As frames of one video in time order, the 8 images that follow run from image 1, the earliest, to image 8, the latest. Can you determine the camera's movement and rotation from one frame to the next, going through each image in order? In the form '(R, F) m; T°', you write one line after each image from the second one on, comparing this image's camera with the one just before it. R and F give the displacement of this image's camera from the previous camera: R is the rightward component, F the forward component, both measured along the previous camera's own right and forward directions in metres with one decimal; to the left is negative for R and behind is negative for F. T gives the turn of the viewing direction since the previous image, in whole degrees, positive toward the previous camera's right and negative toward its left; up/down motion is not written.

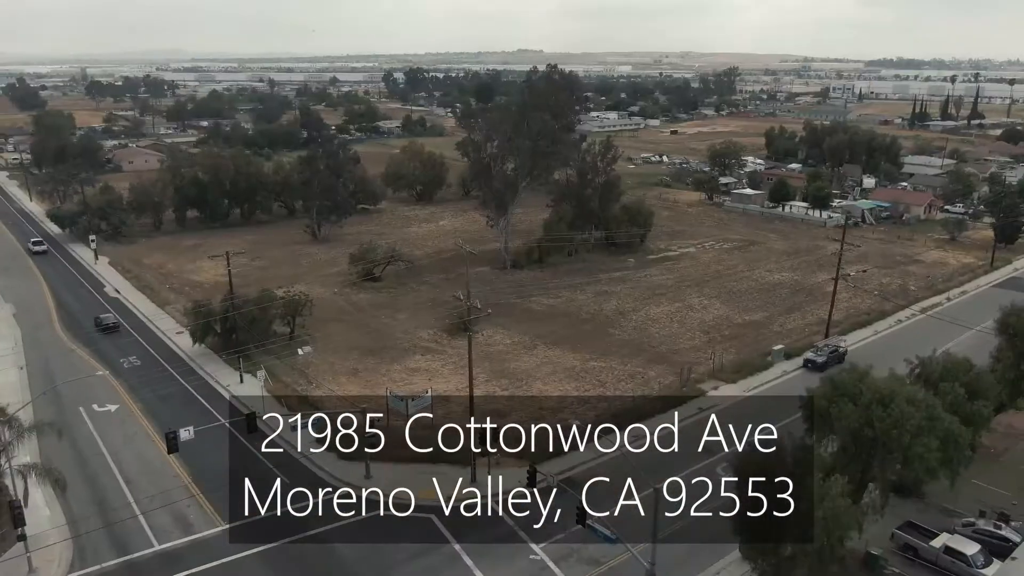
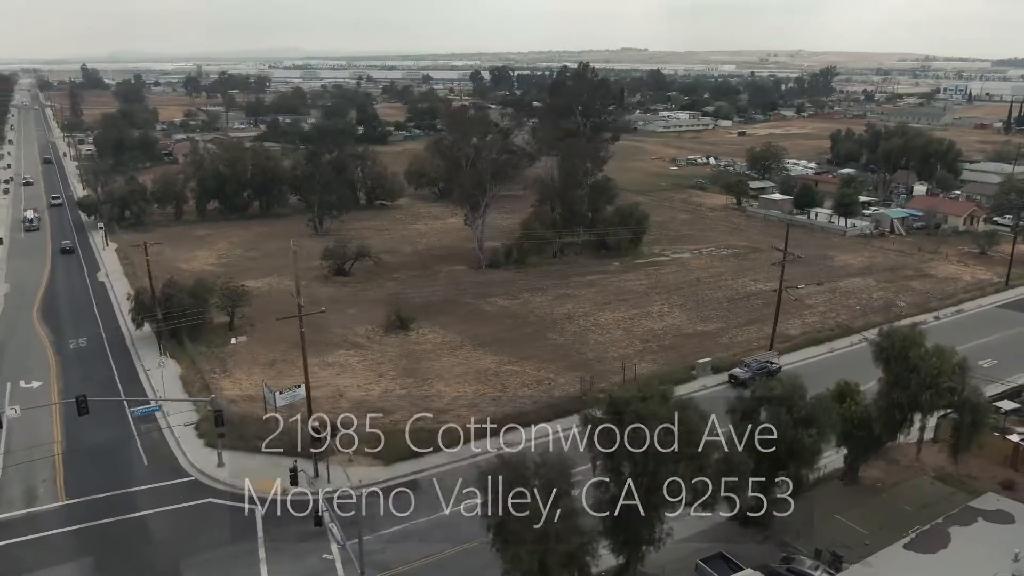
(+7.1, +0.8) m; -7°
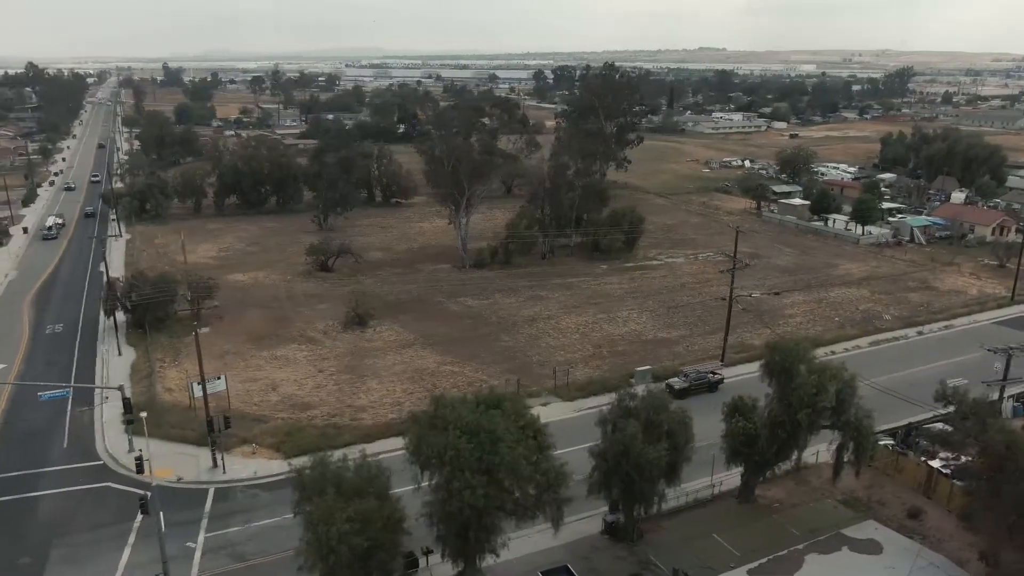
(+5.1, +0.4) m; -5°
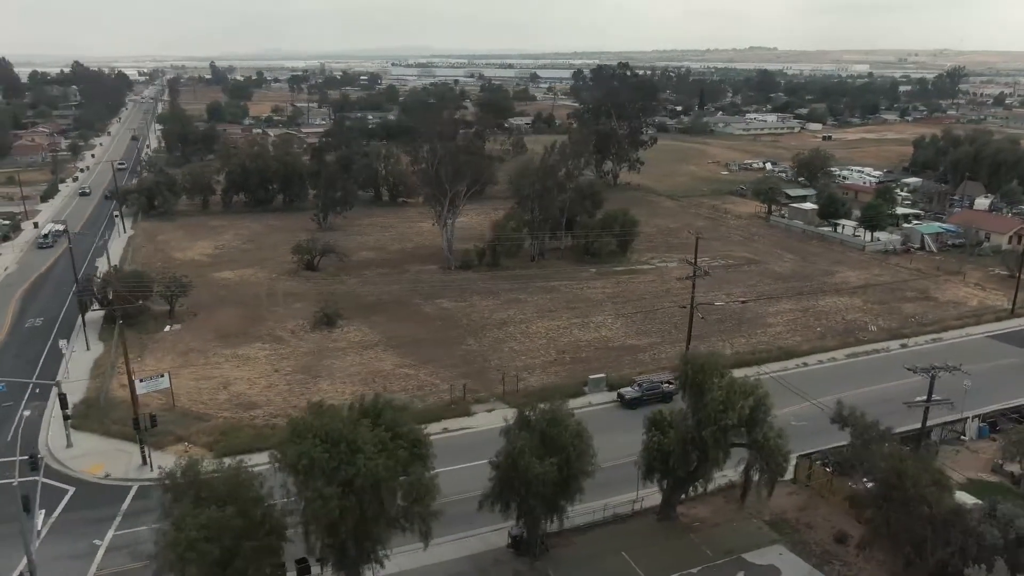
(+3.4, +0.5) m; -3°
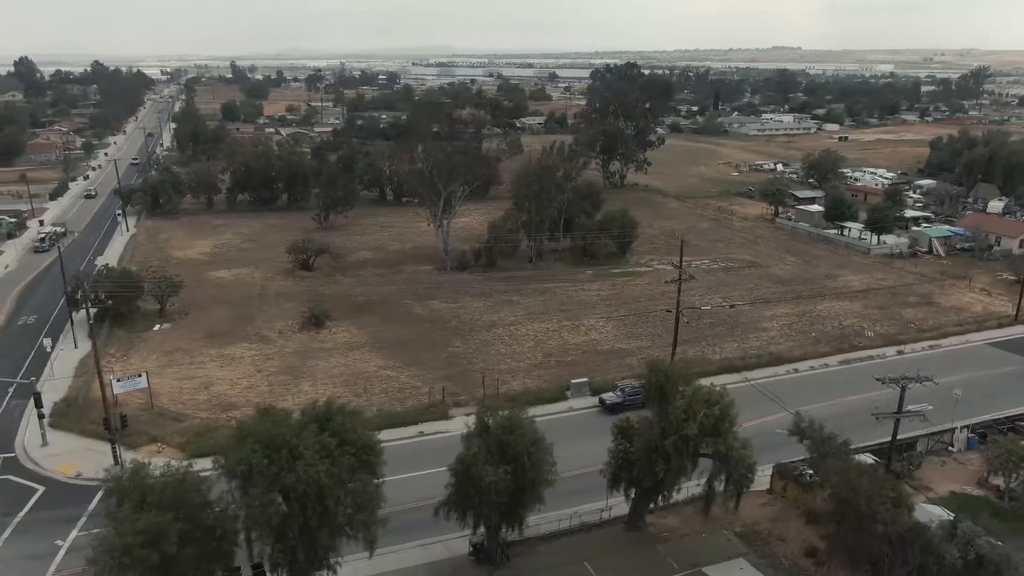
(+1.4, +0.4) m; -1°
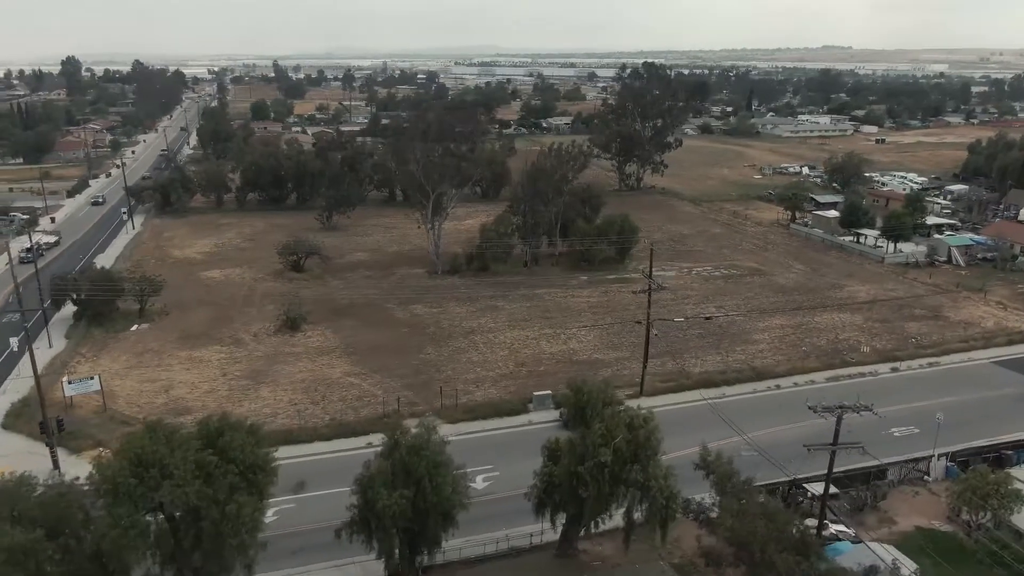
(+2.8, +1.0) m; -3°
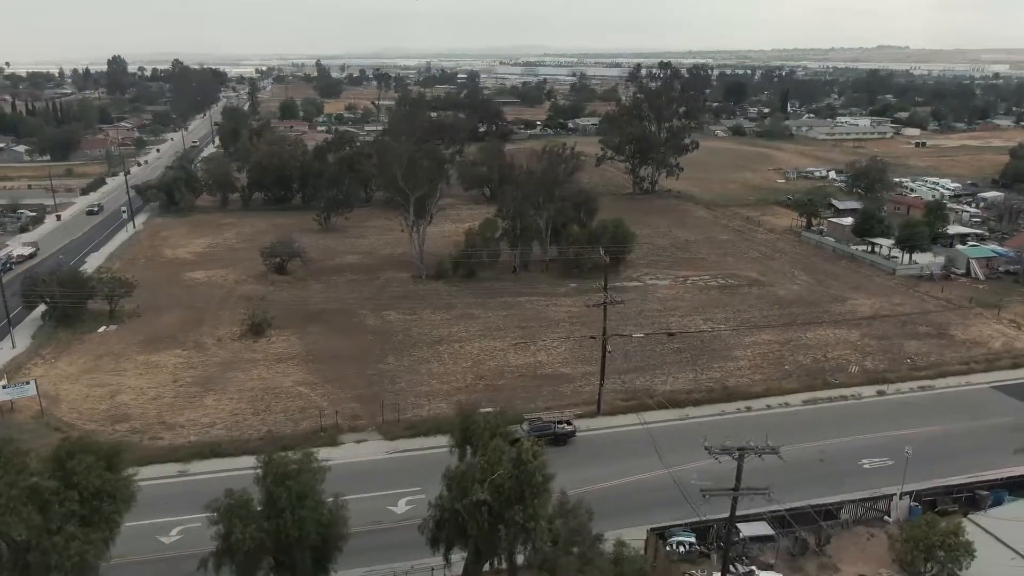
(+3.2, +1.4) m; -3°
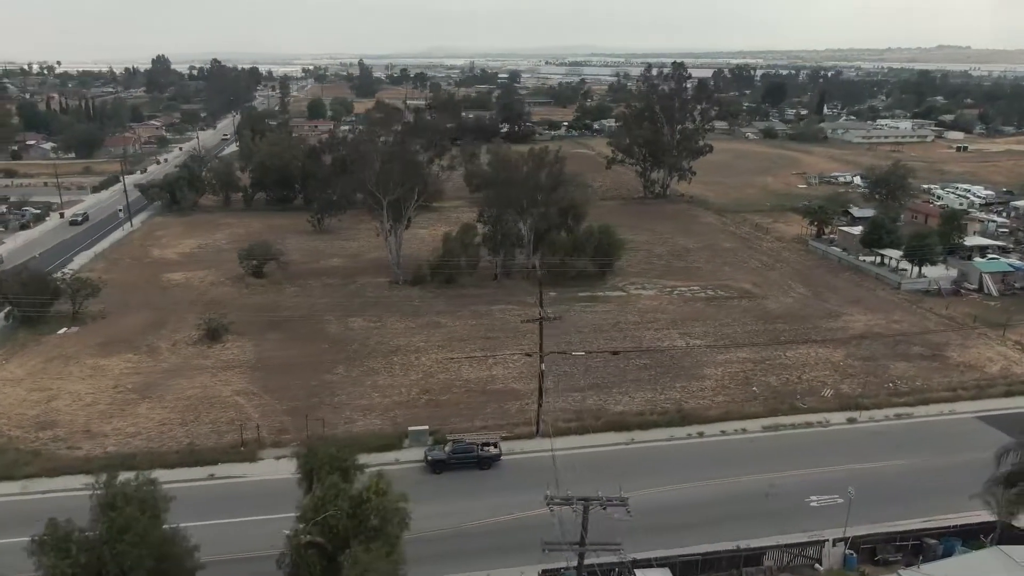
(+3.5, +1.5) m; -3°
